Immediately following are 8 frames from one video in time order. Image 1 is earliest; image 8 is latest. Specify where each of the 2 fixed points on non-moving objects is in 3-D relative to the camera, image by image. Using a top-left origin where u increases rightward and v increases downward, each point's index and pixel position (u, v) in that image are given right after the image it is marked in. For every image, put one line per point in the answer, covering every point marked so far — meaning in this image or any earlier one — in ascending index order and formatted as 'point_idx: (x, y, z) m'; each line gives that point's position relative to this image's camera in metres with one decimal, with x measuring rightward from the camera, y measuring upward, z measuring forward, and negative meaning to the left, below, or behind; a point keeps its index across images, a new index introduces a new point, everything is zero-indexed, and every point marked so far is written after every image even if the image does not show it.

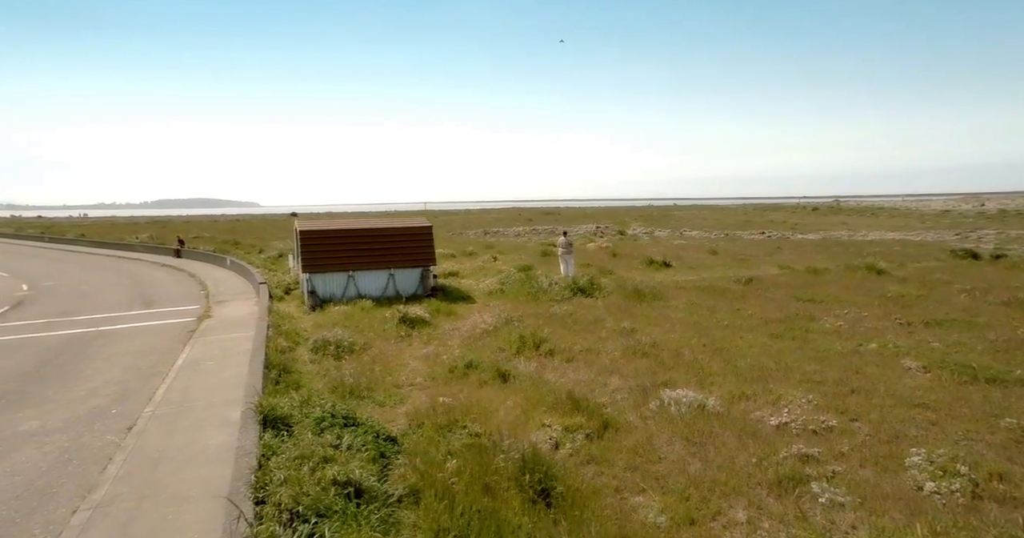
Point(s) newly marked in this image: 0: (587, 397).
0: (+1.1, -1.8, +8.1) m
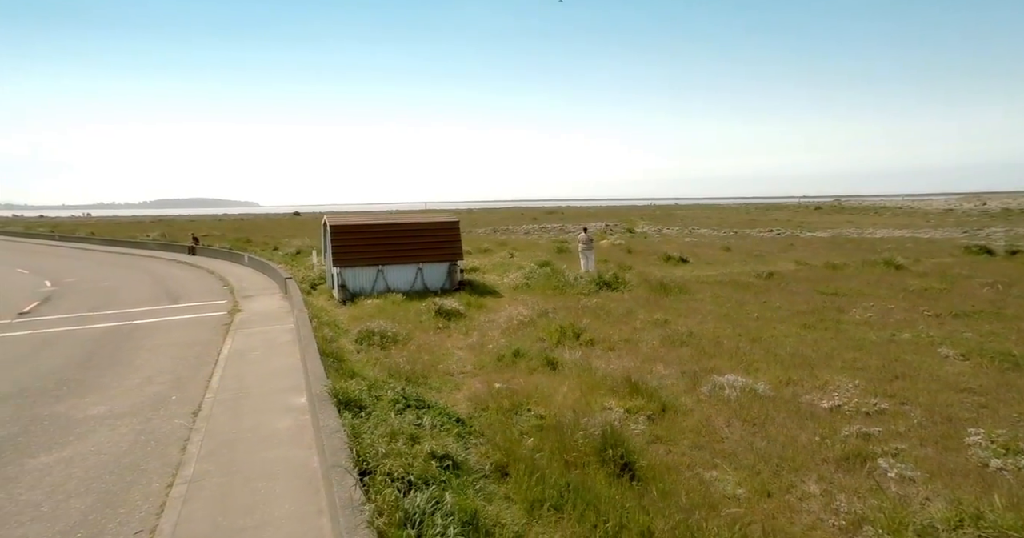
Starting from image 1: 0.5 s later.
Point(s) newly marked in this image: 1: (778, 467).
0: (+1.9, -1.6, +8.3) m
1: (+2.7, -2.0, +5.8) m
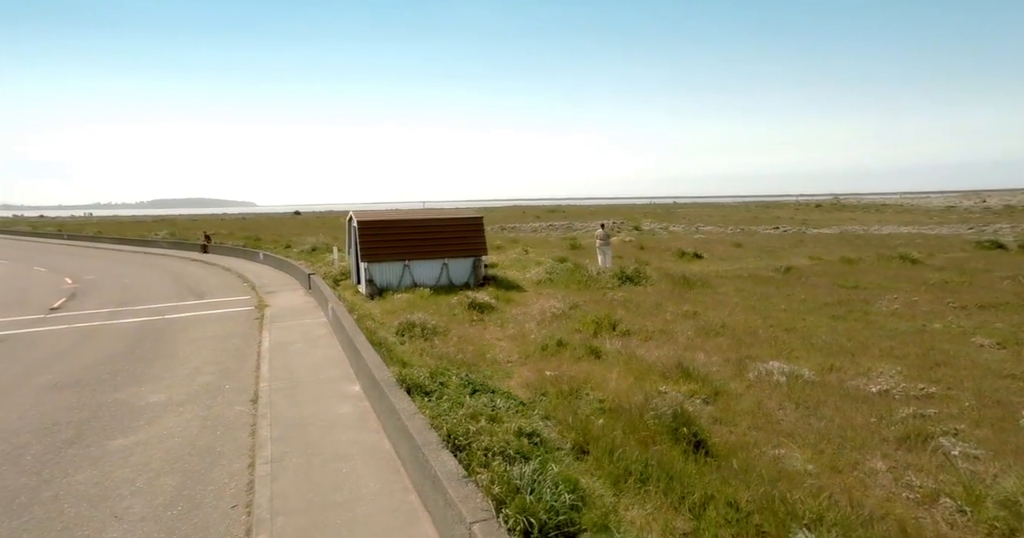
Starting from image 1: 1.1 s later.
0: (+2.6, -1.5, +8.5) m
1: (+3.5, -1.8, +6.0) m
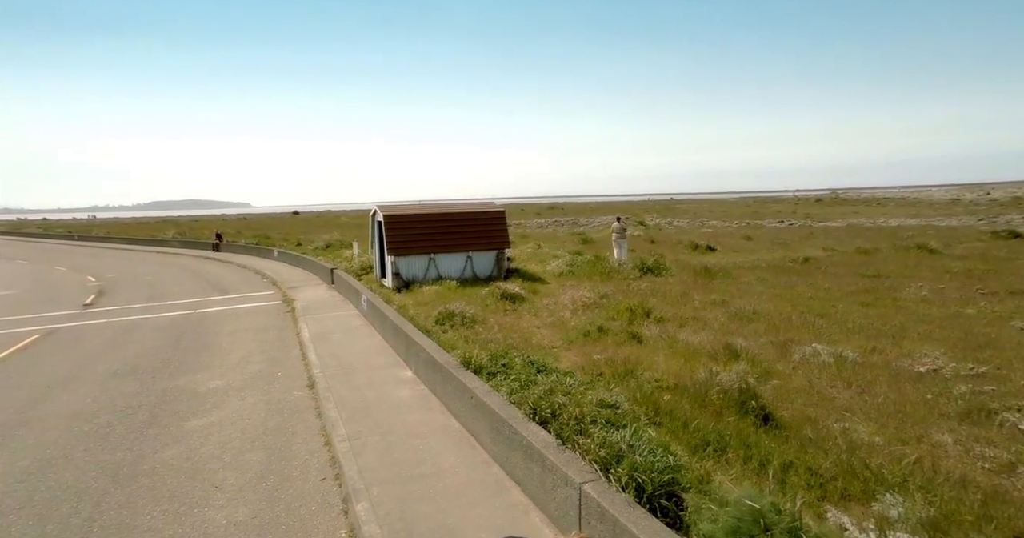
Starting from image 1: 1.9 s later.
0: (+3.4, -1.2, +8.8) m
1: (+4.3, -1.6, +6.3) m
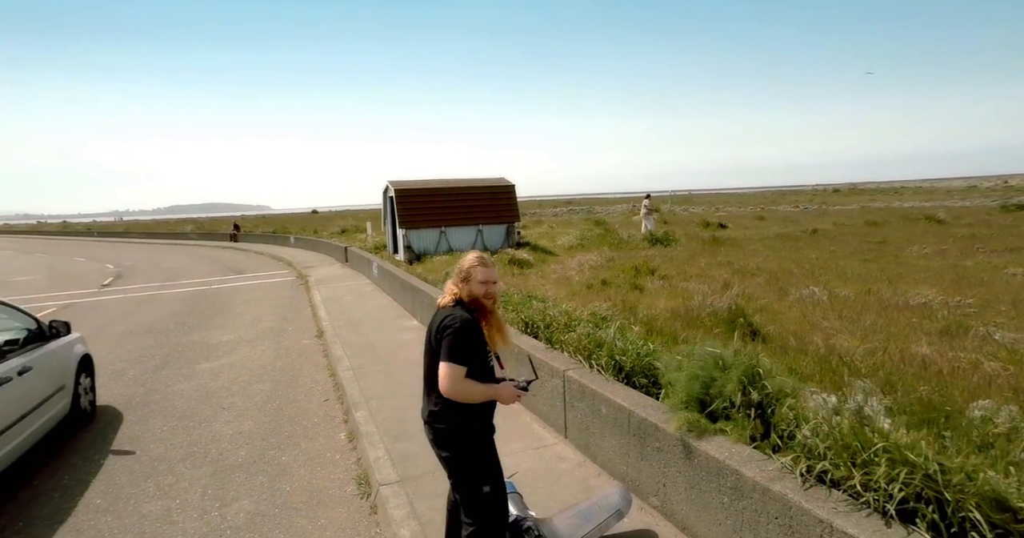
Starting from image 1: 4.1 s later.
0: (+3.4, -0.3, +8.9) m
1: (+4.2, -0.7, +6.4) m
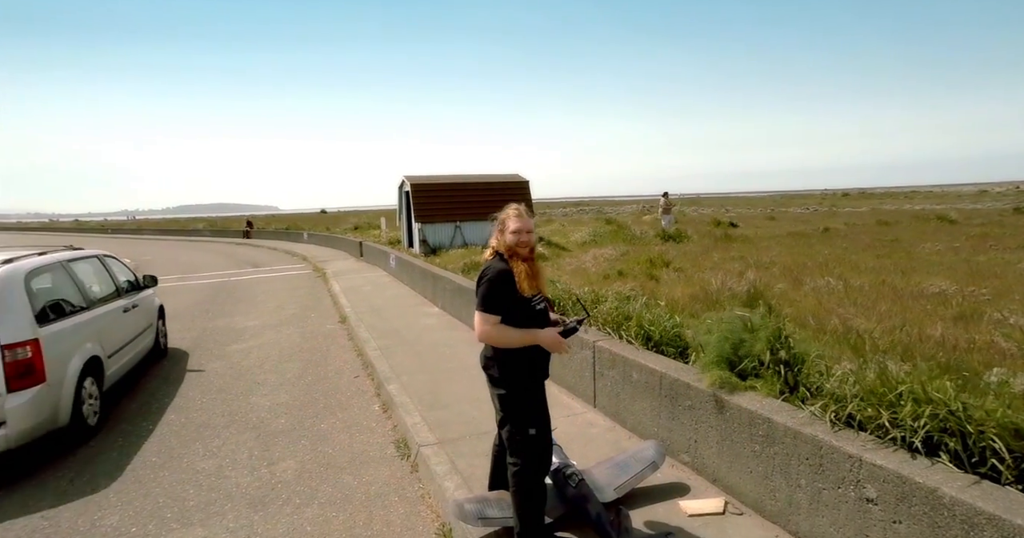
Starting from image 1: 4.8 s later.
0: (+3.8, -0.2, +9.1) m
1: (+4.5, -0.5, +6.5) m
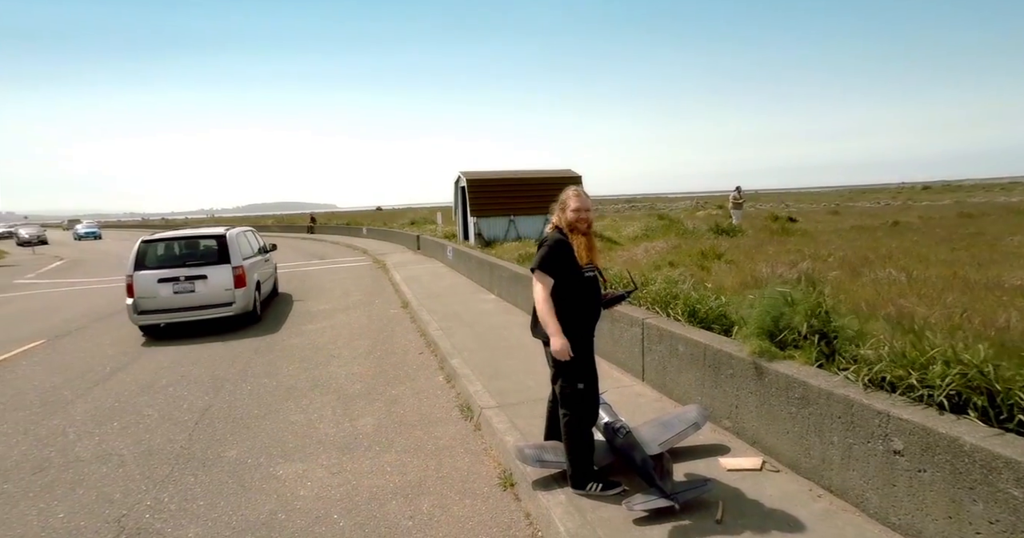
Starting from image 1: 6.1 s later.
0: (+4.6, 0.0, +9.1) m
1: (+5.2, -0.4, +6.5) m
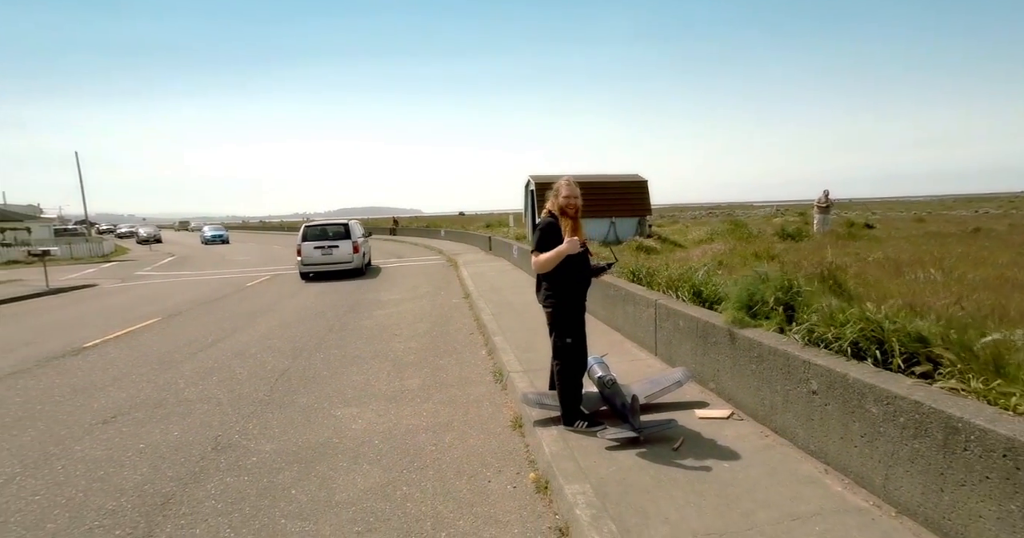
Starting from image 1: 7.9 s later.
0: (+5.4, 0.0, +9.2) m
1: (+5.6, -0.4, +6.5) m
